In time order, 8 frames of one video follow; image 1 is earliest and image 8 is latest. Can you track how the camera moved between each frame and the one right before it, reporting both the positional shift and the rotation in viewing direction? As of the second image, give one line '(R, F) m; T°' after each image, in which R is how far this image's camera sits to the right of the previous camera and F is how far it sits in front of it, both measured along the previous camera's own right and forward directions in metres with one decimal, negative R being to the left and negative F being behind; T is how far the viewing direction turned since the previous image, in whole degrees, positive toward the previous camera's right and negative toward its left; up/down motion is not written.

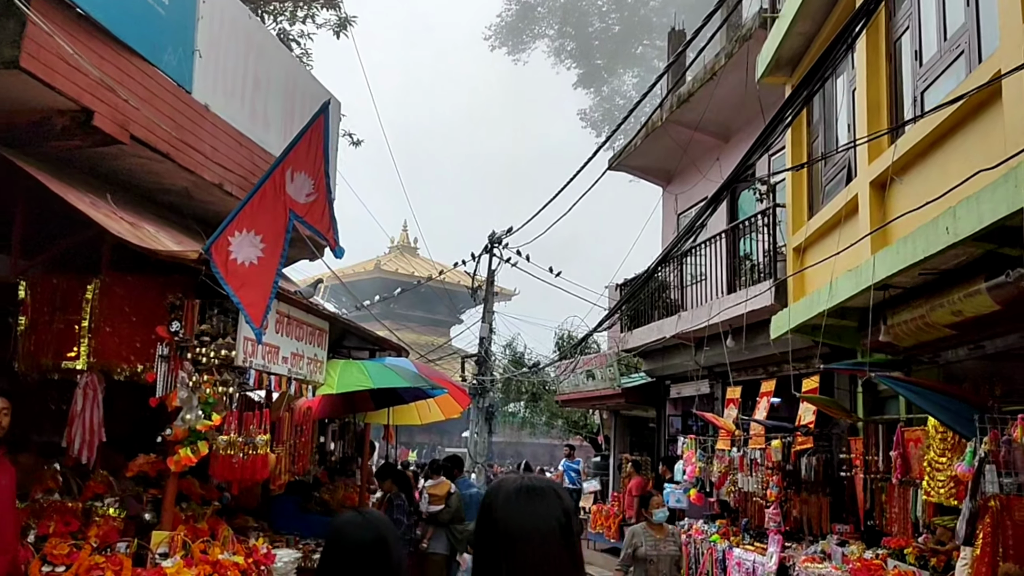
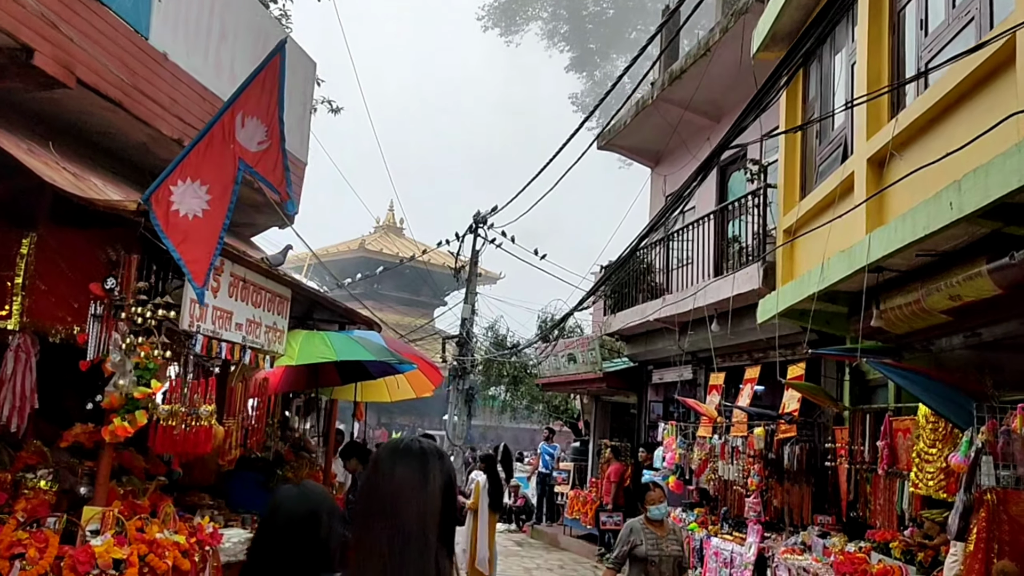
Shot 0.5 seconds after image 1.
(+0.1, +0.3) m; +1°
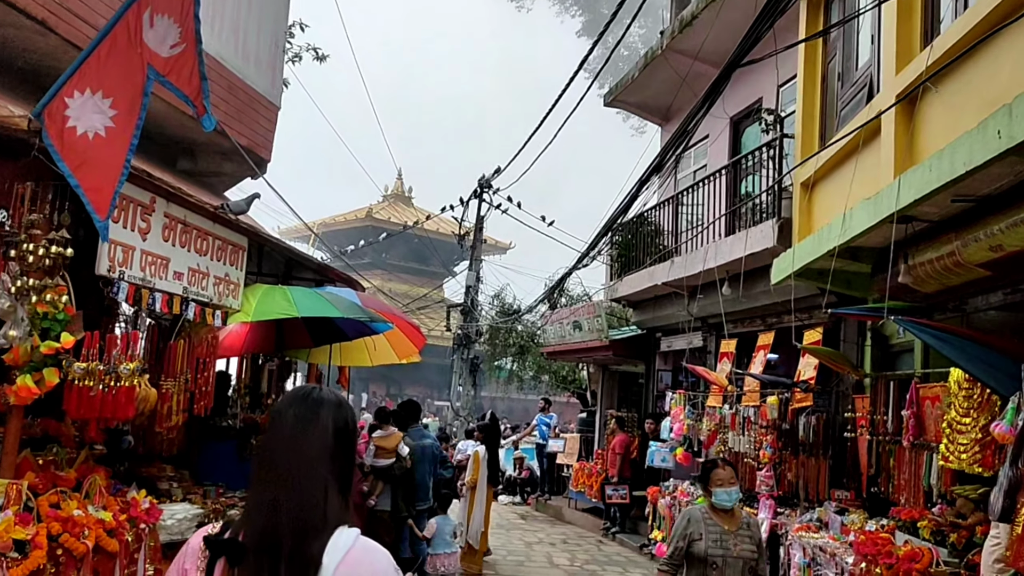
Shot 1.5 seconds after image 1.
(+0.2, +0.6) m; -1°
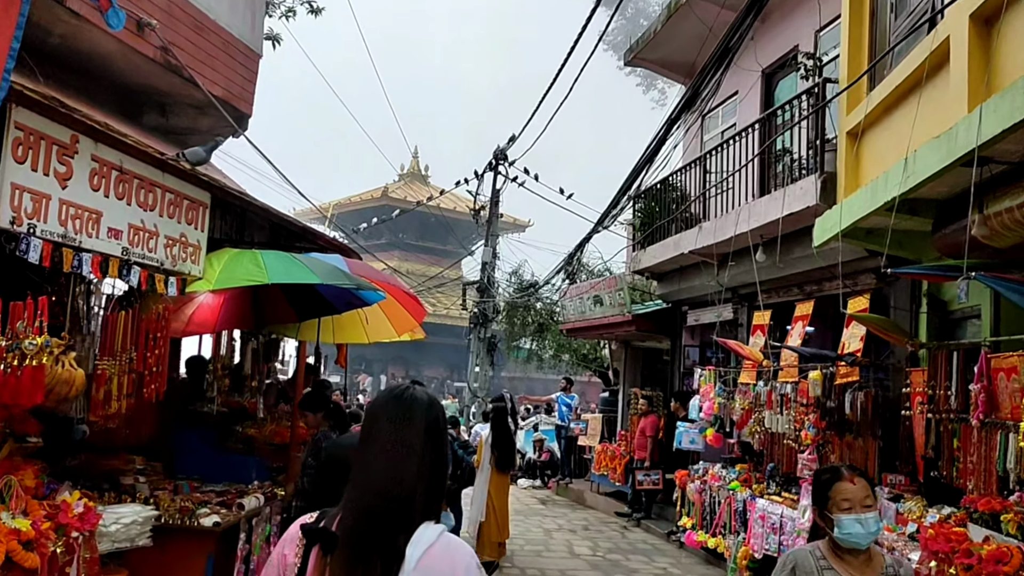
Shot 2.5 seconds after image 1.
(+0.1, +0.7) m; -1°
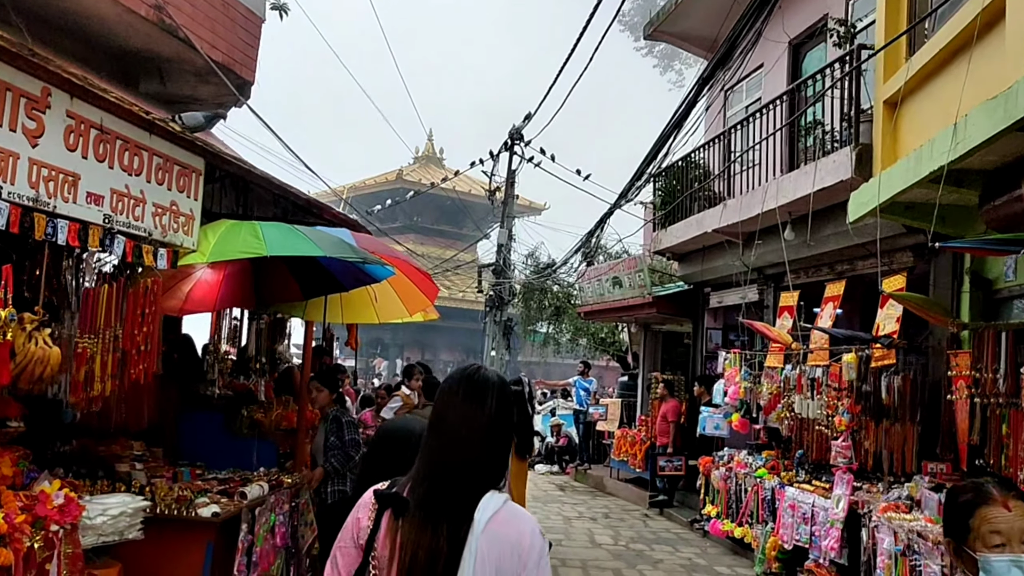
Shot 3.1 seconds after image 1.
(0.0, +0.3) m; -1°
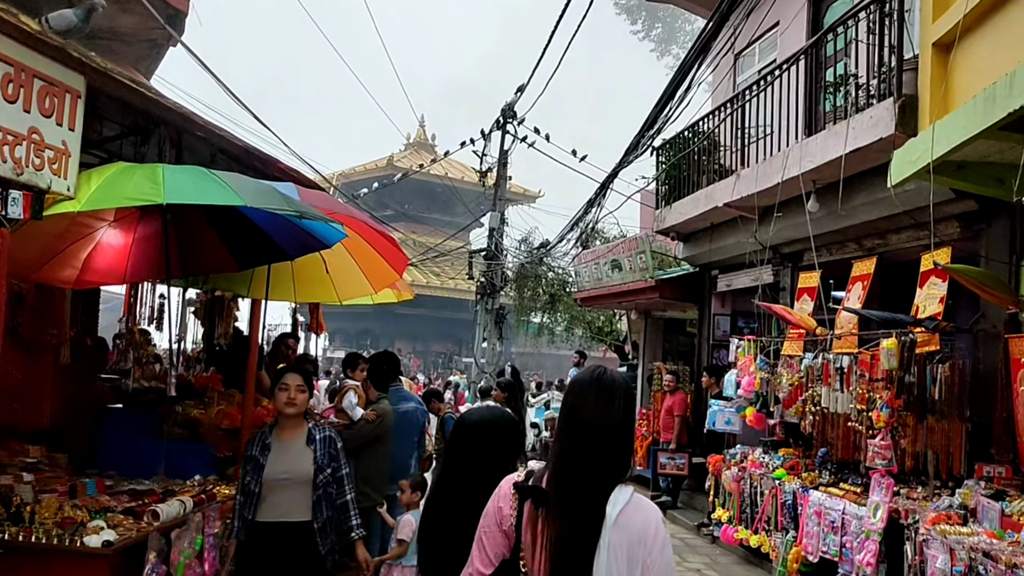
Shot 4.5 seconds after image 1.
(0.0, +0.9) m; 0°
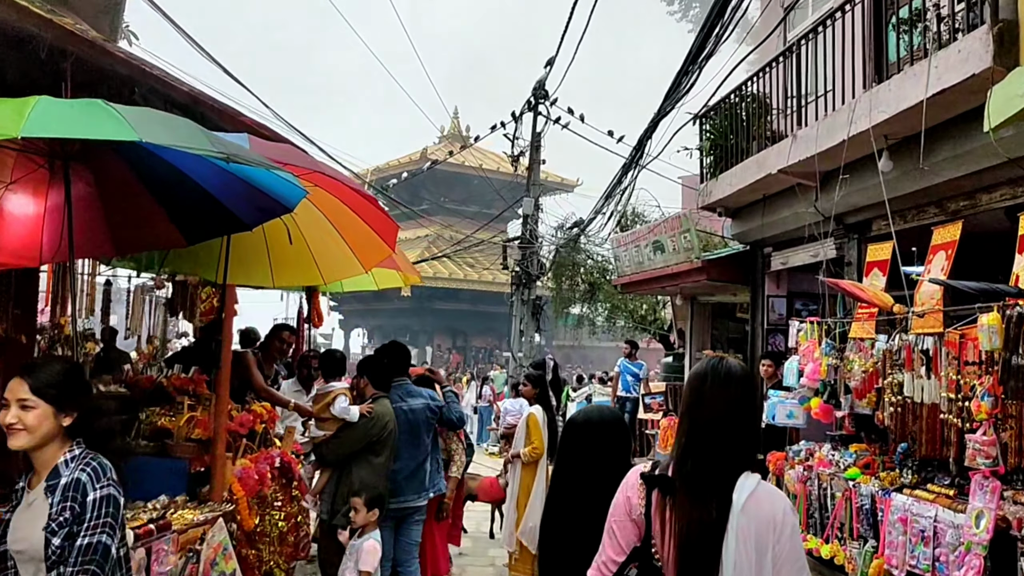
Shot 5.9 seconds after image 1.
(+0.1, +0.8) m; -3°
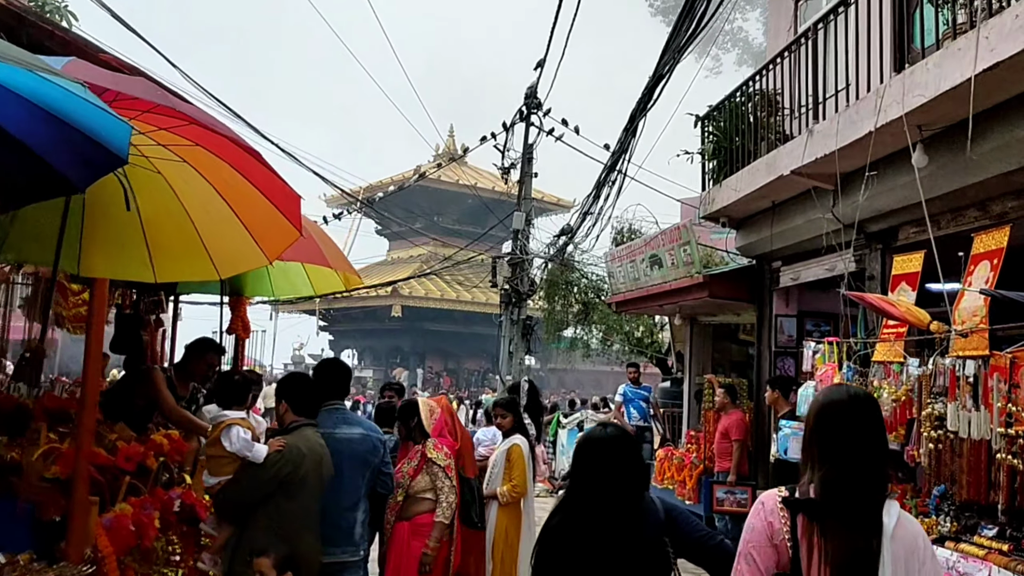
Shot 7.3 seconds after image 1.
(+0.1, +0.8) m; 0°
